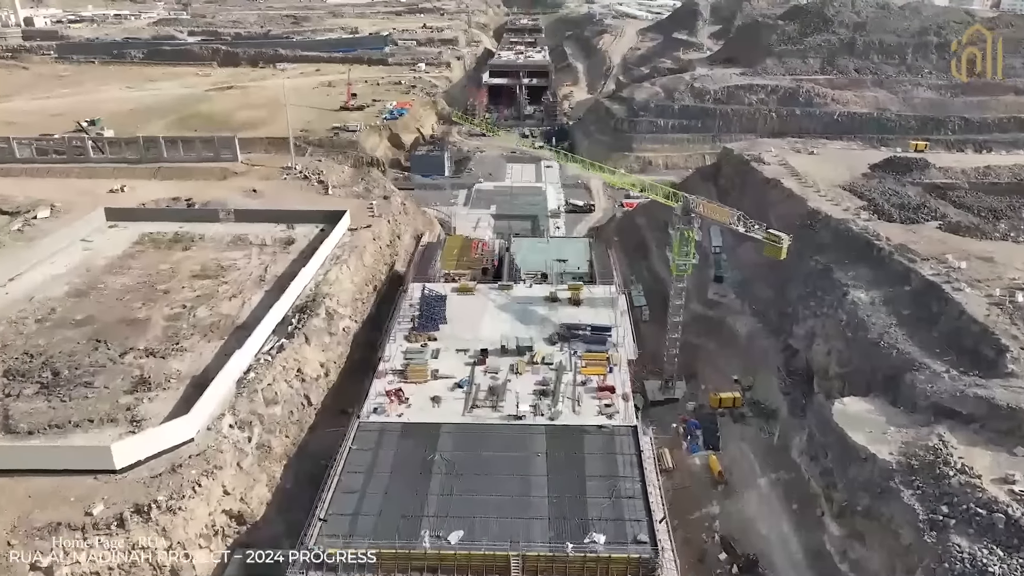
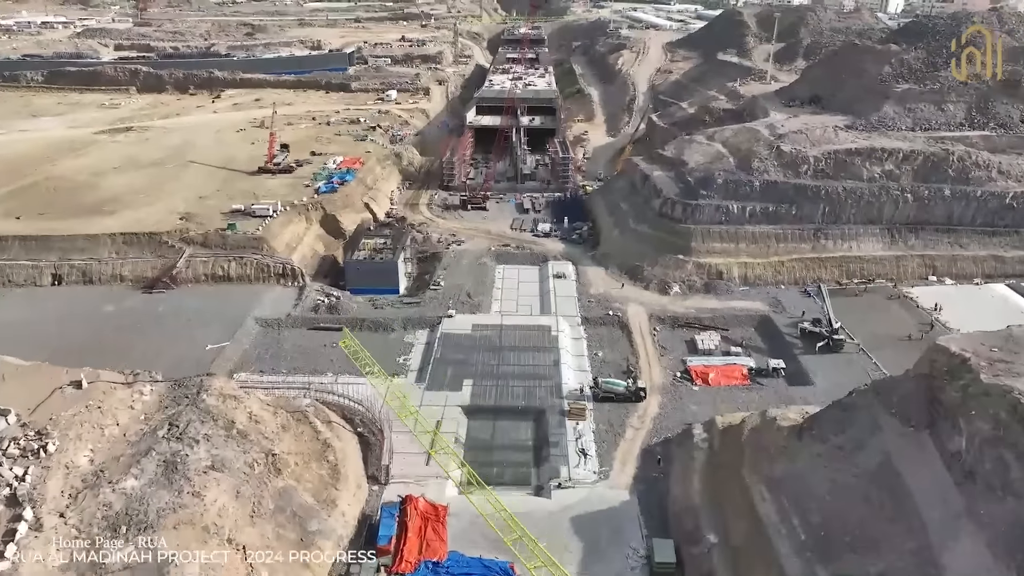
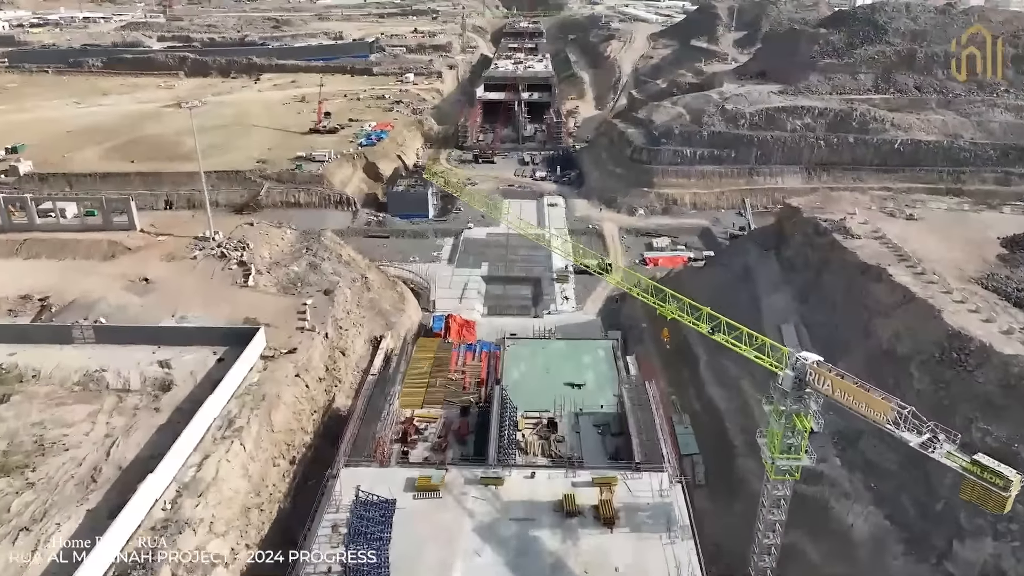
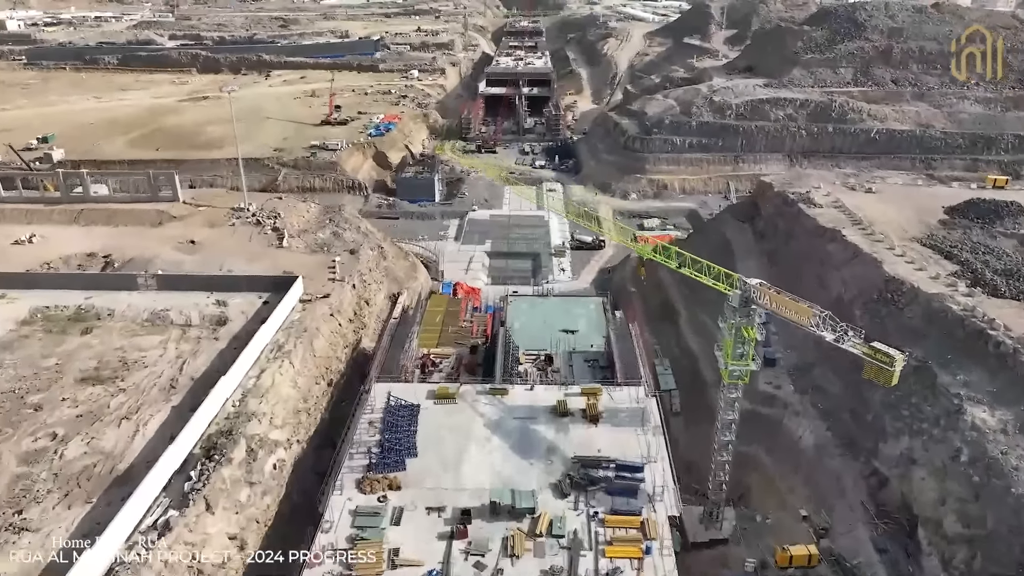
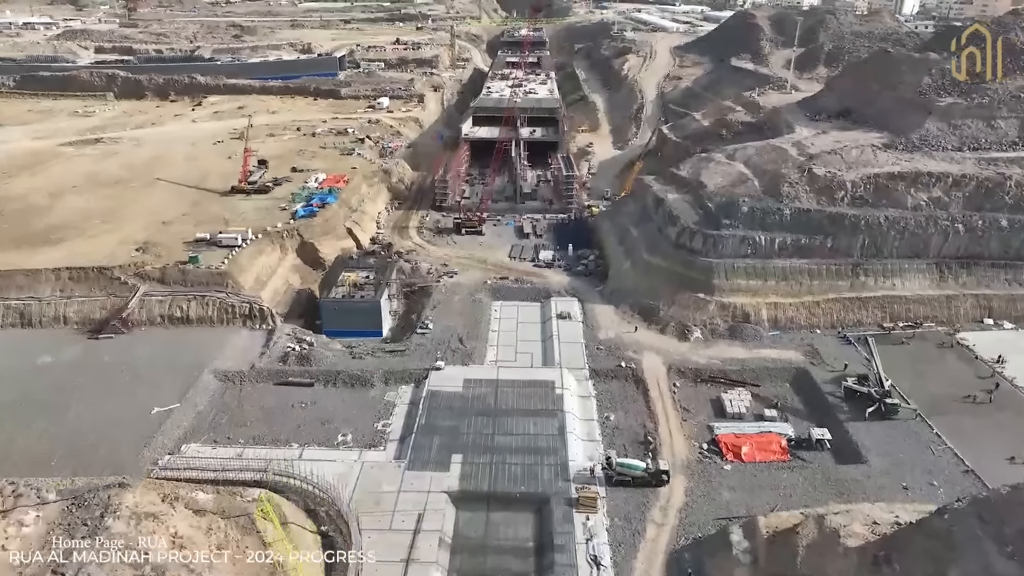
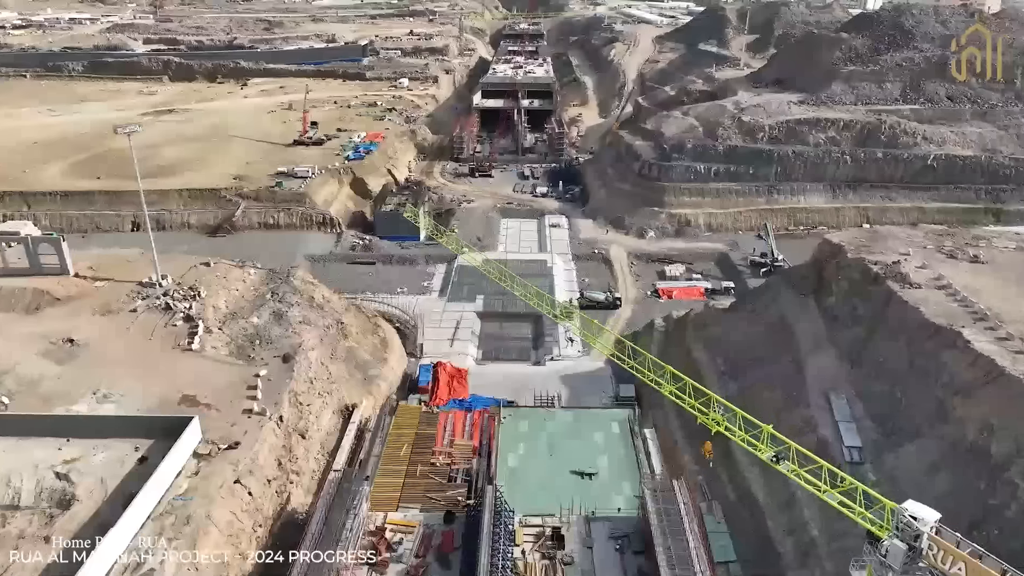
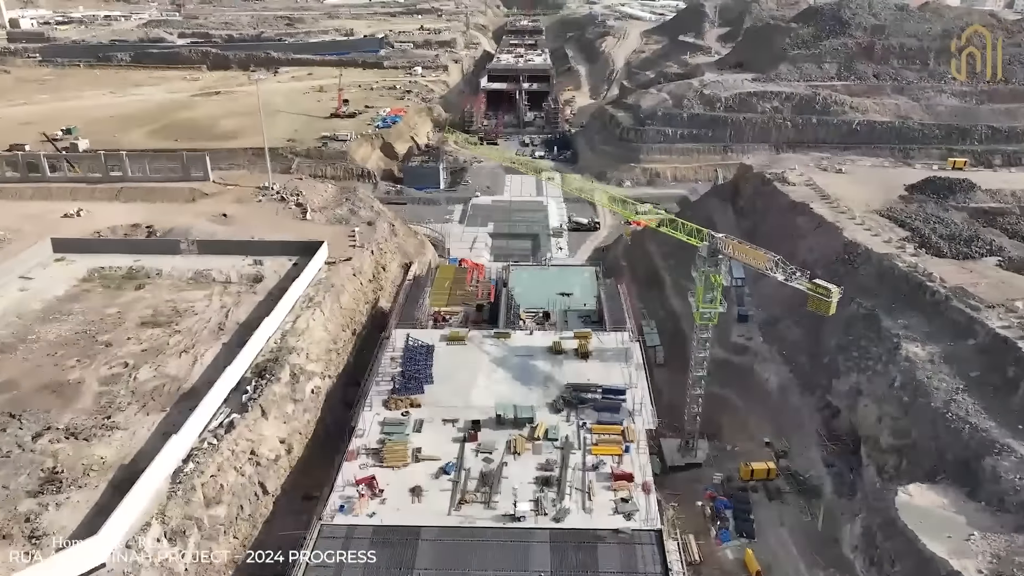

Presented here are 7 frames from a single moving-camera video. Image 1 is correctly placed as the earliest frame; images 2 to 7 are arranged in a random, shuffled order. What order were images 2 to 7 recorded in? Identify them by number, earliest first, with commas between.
7, 4, 3, 6, 2, 5
